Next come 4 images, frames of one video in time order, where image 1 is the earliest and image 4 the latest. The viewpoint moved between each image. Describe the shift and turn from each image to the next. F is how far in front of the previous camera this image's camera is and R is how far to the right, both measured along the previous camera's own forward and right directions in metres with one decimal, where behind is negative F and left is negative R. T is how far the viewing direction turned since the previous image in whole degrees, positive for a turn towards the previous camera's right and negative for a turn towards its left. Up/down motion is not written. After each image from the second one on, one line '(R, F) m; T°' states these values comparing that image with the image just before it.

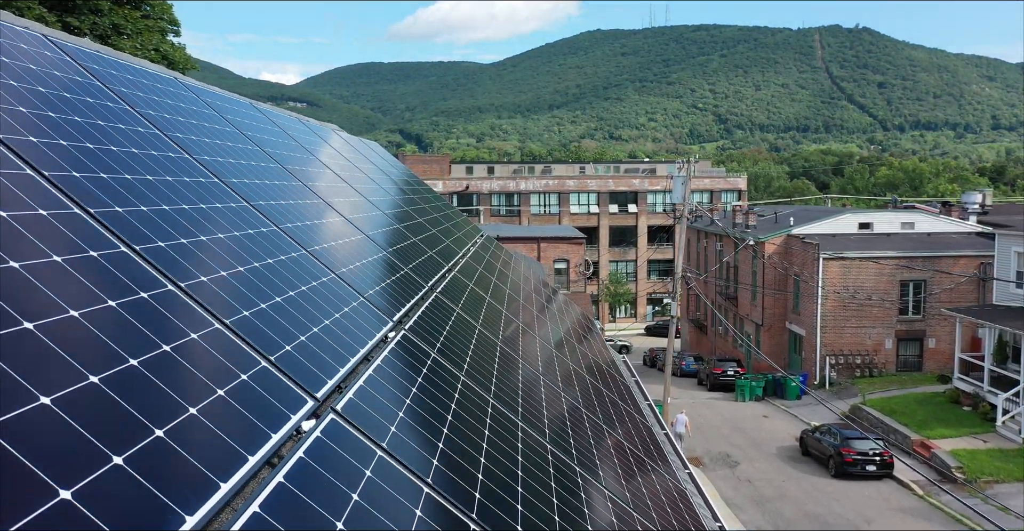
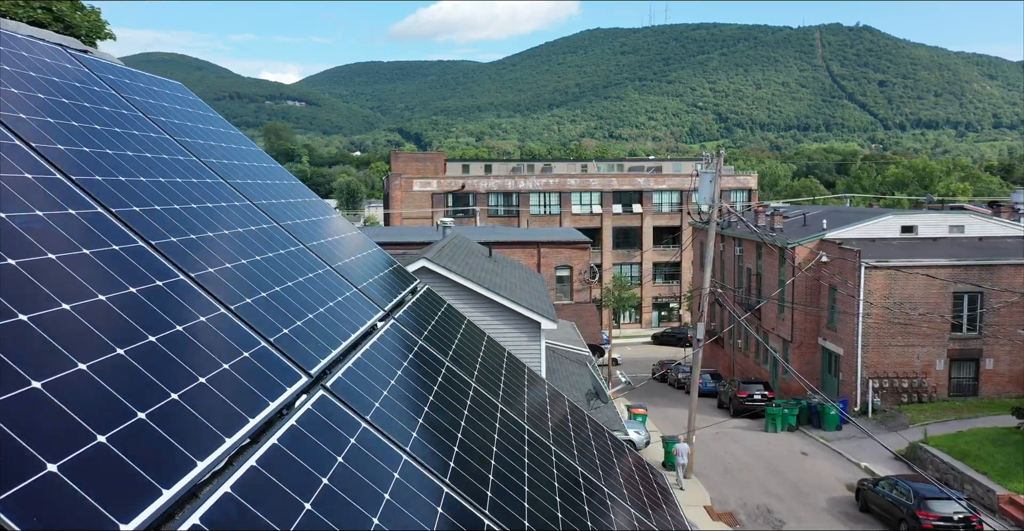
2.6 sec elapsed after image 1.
(+0.1, +4.0) m; 0°
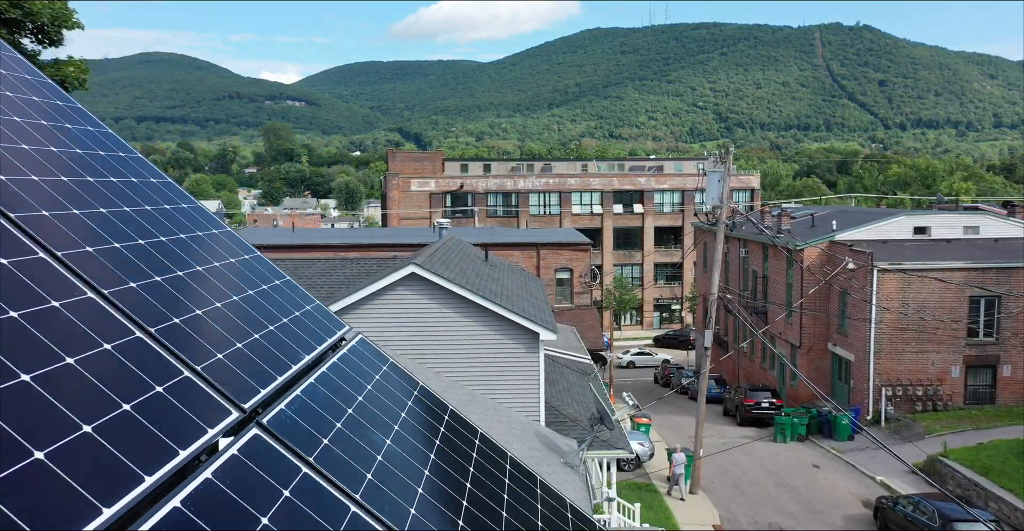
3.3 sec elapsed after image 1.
(+0.1, +1.1) m; 0°
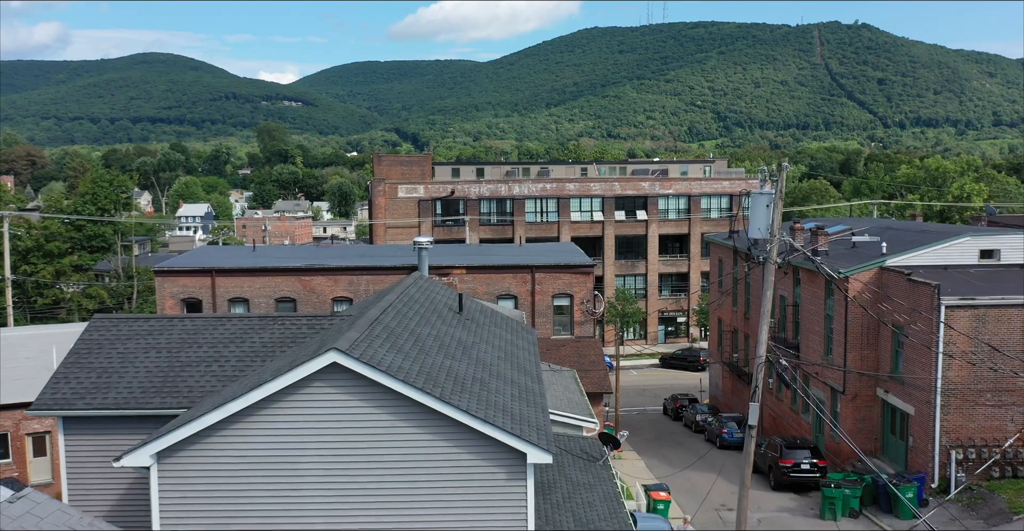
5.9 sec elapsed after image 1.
(+0.3, +4.8) m; 0°
